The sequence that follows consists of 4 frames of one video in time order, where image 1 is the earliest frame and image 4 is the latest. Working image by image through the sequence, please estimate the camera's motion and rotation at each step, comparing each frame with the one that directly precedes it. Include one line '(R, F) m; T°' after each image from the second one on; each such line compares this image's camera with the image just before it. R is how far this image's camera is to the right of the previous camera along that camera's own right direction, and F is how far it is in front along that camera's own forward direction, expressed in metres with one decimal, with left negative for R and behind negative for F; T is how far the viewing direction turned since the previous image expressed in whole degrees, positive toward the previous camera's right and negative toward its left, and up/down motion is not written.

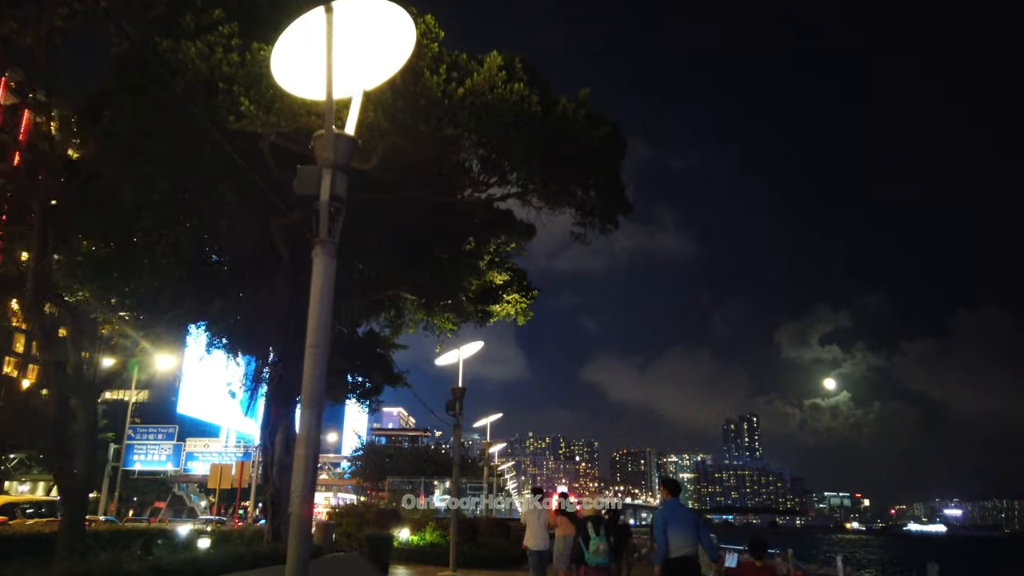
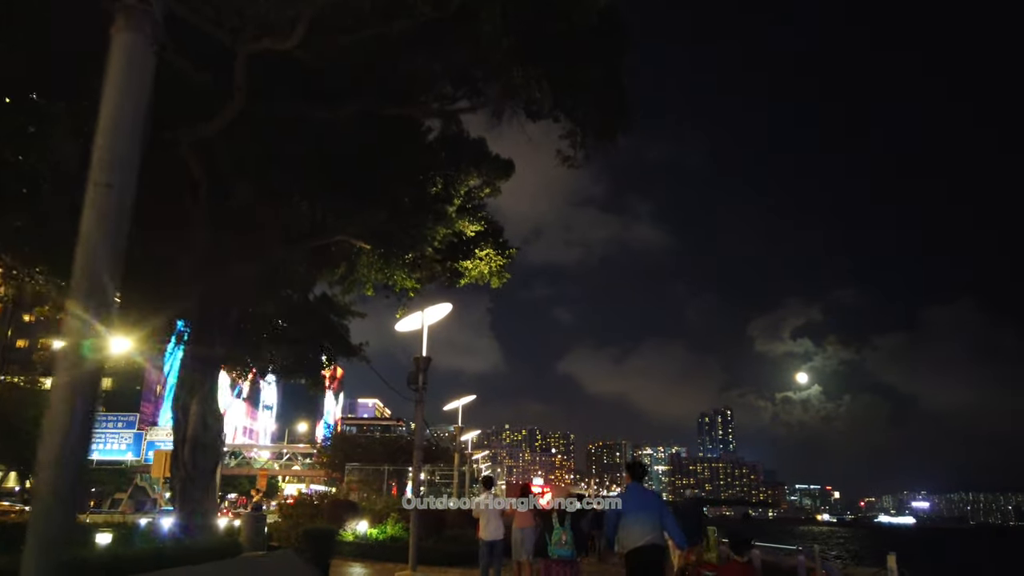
(+0.1, +2.7) m; +2°
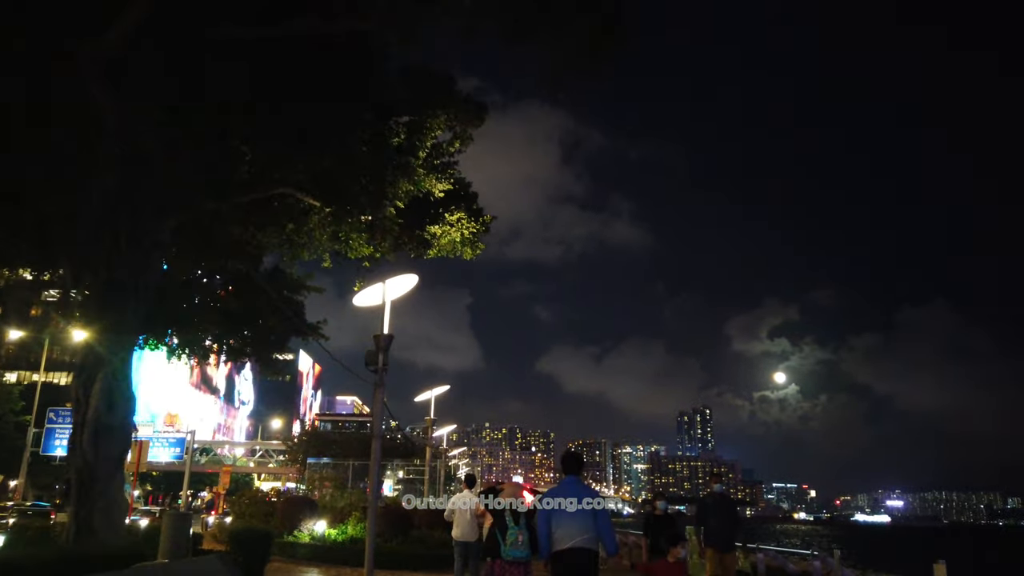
(+0.1, +1.9) m; +1°
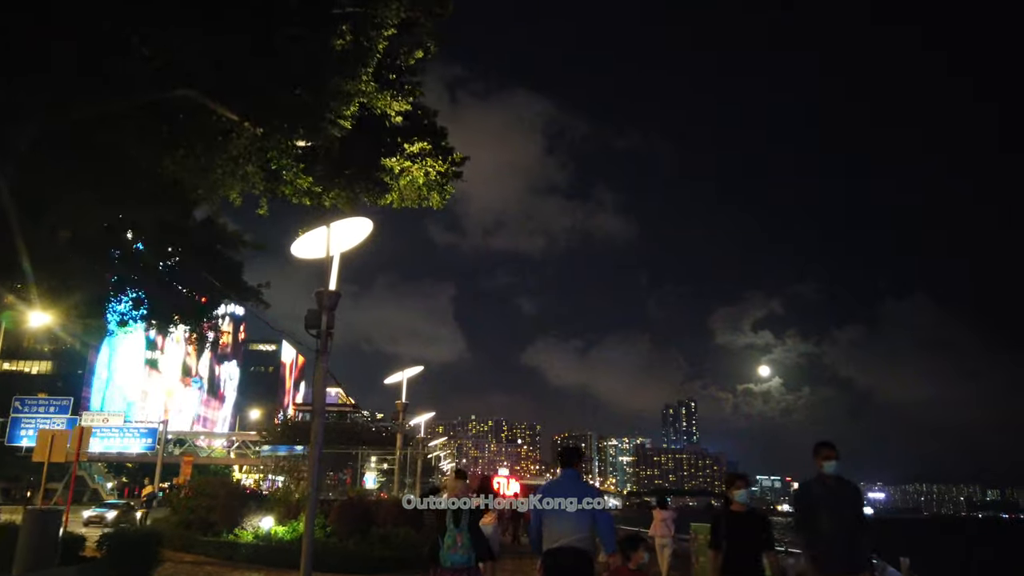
(+0.2, +2.7) m; +1°
